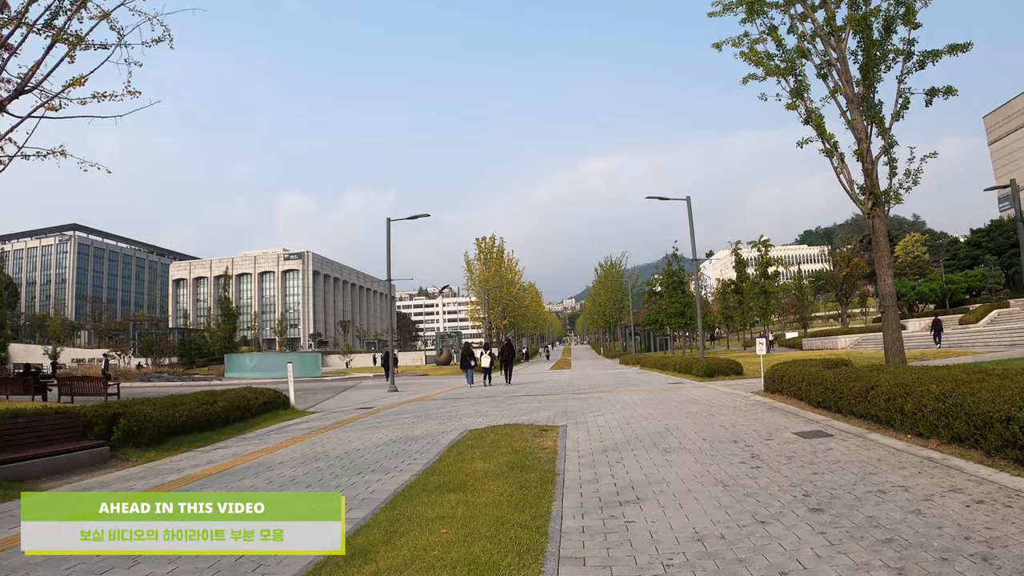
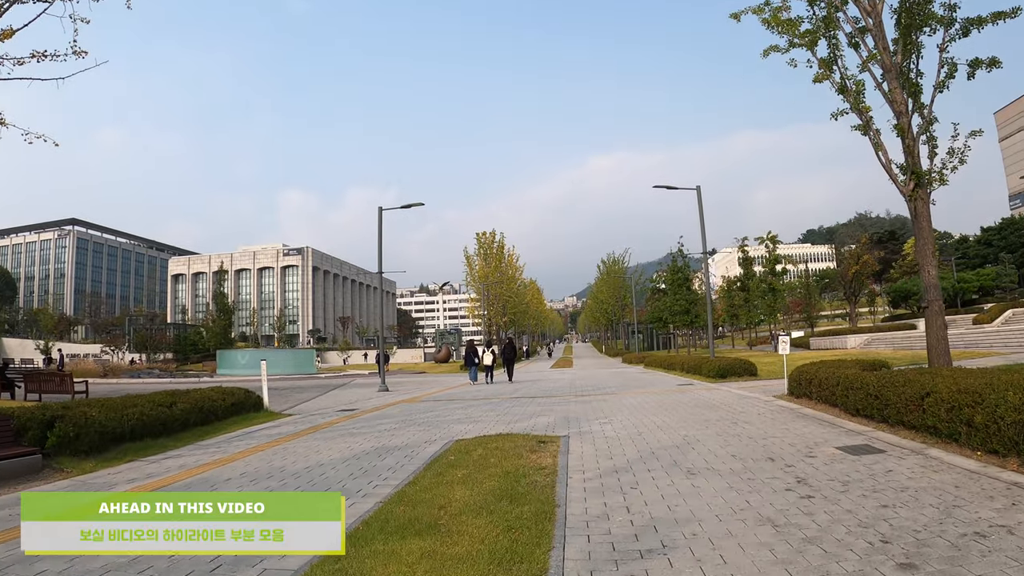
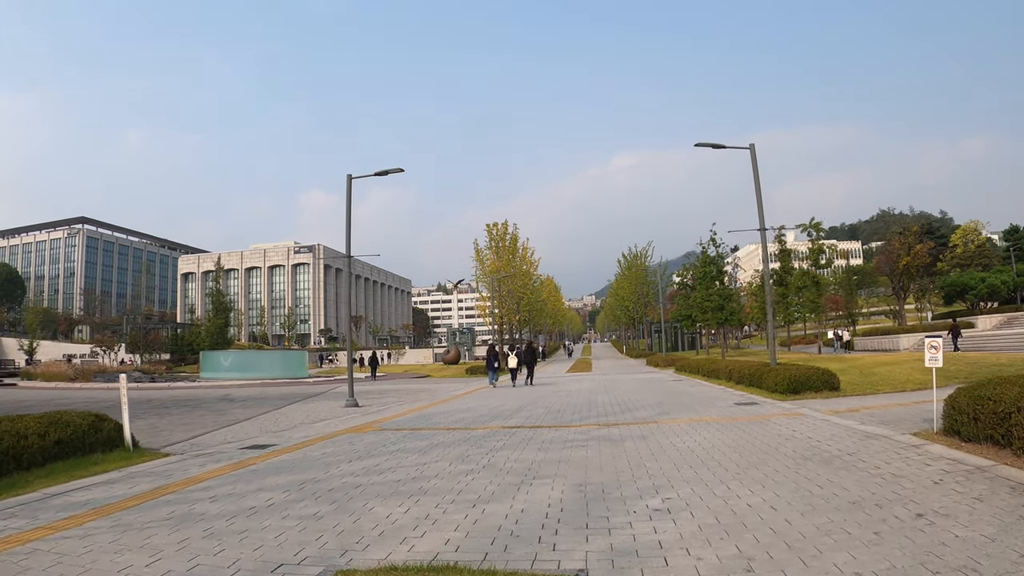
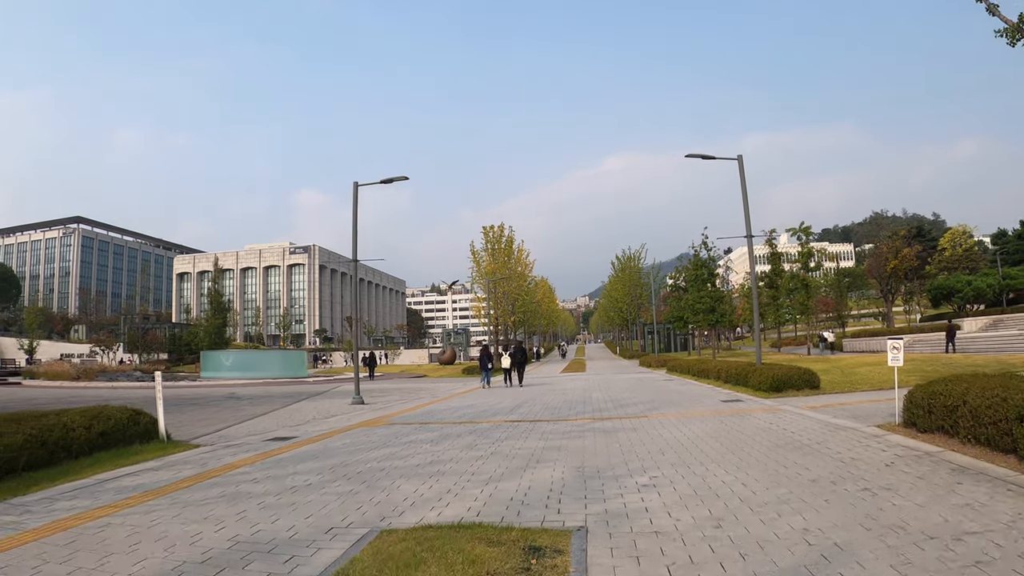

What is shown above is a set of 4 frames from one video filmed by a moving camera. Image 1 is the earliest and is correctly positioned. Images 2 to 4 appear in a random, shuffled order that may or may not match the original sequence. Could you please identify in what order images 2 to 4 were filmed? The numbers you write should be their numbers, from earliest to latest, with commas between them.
2, 4, 3
